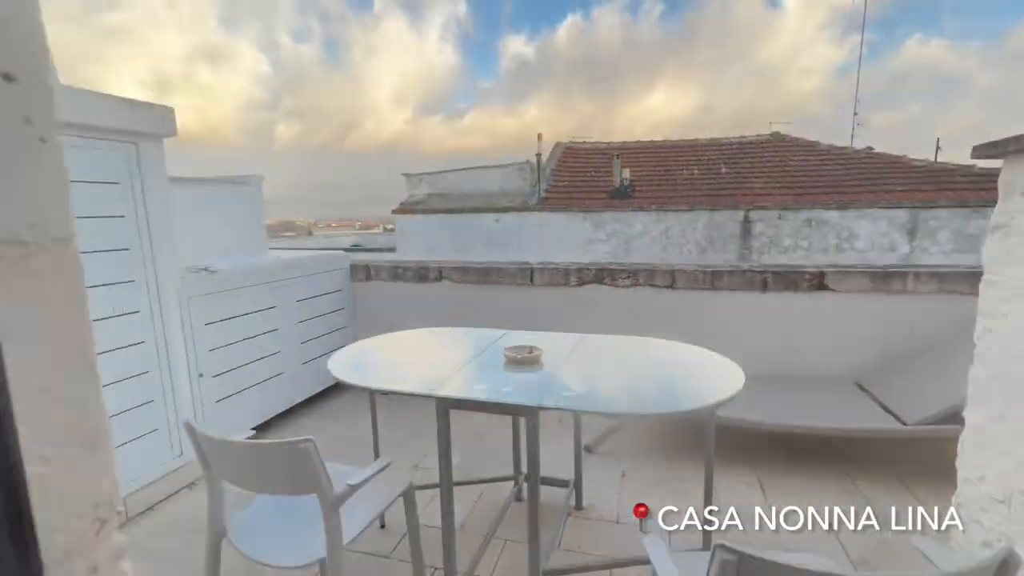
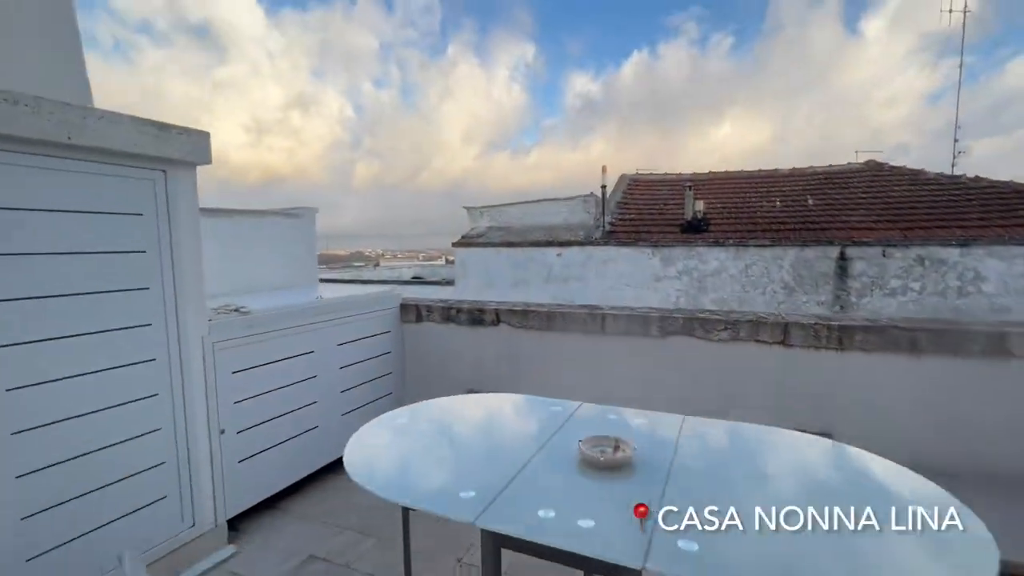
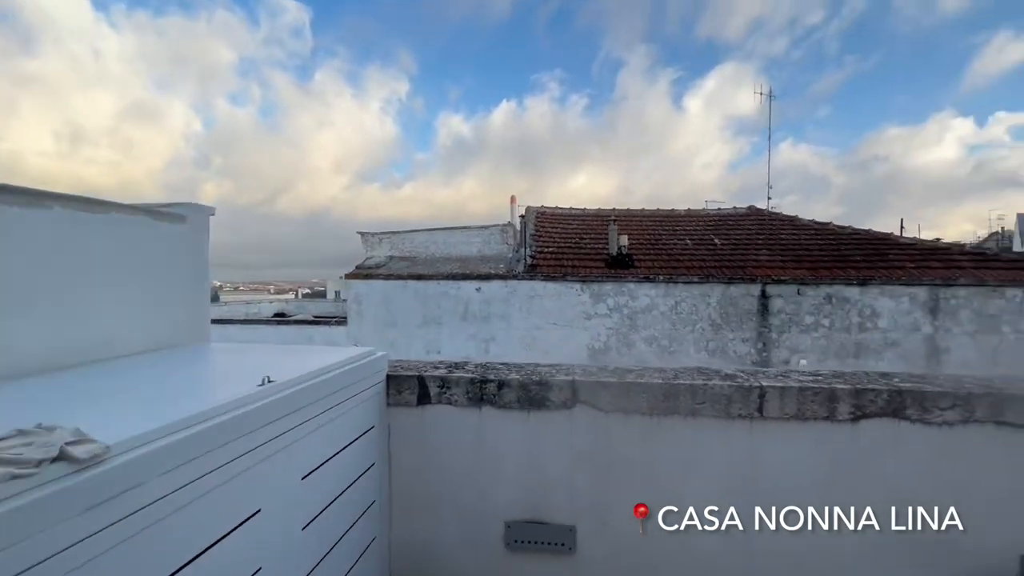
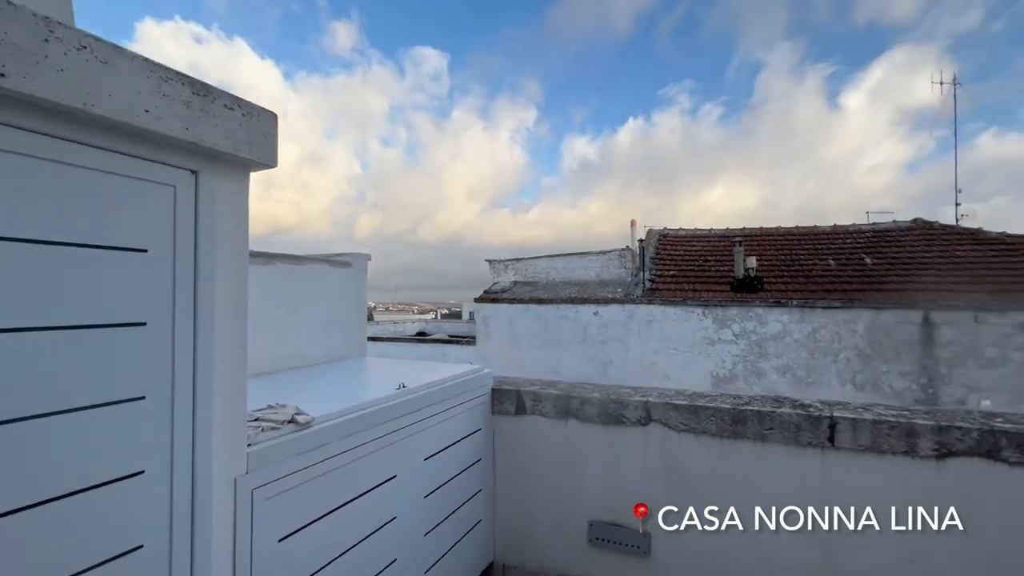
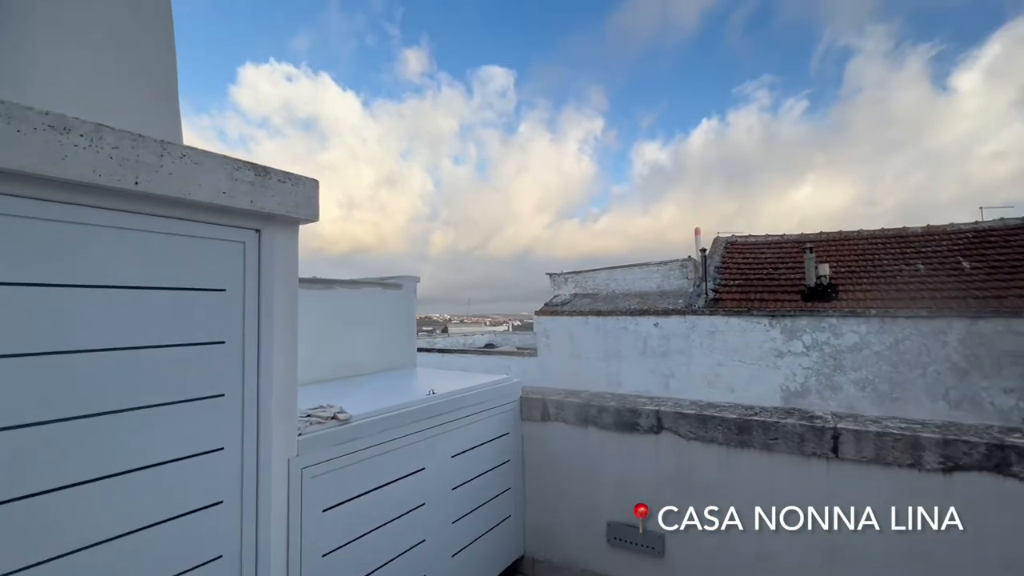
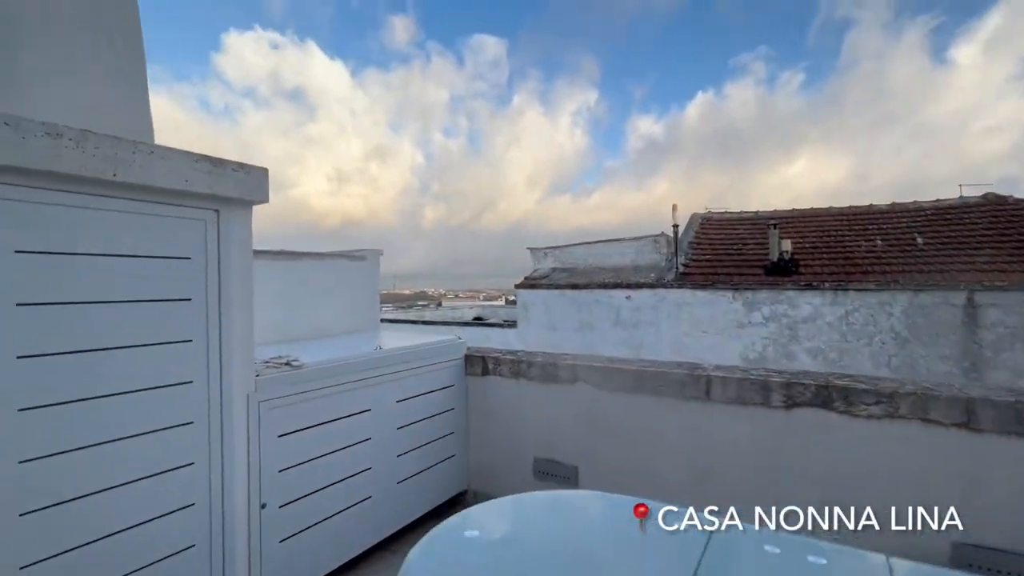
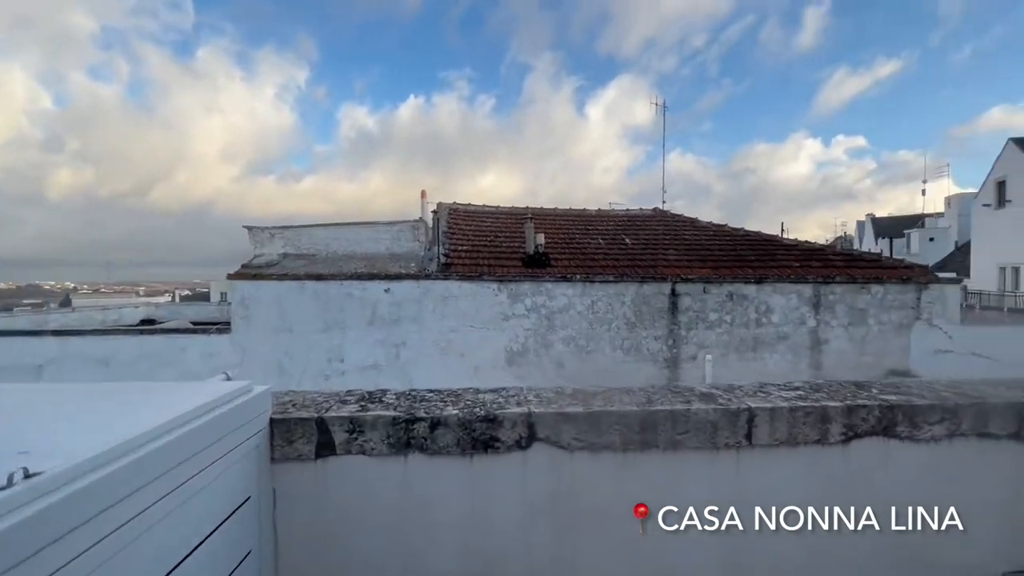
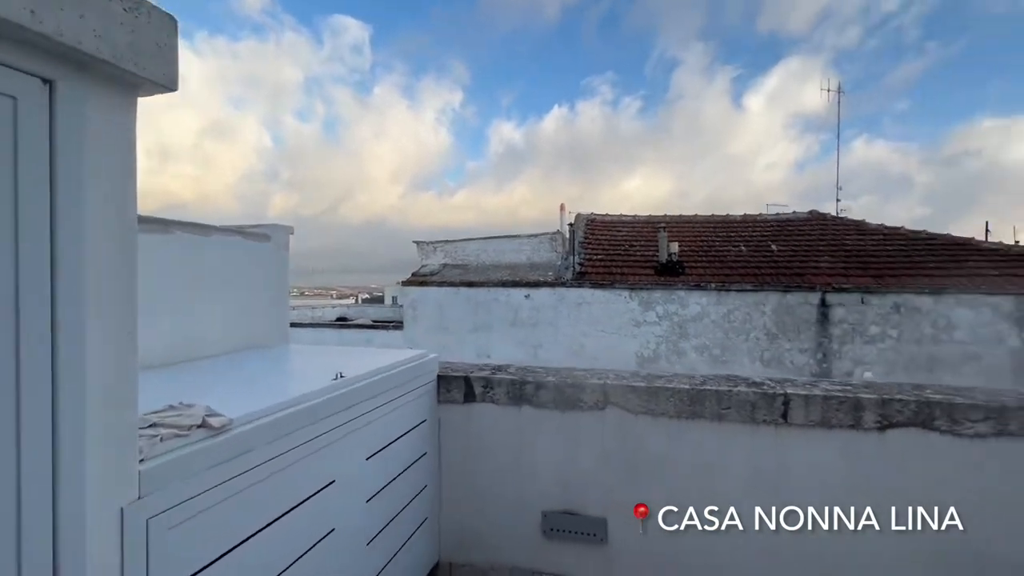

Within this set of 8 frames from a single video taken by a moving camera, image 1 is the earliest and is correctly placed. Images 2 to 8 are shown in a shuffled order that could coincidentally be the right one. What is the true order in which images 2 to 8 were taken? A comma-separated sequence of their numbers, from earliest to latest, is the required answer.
2, 6, 5, 4, 8, 3, 7
